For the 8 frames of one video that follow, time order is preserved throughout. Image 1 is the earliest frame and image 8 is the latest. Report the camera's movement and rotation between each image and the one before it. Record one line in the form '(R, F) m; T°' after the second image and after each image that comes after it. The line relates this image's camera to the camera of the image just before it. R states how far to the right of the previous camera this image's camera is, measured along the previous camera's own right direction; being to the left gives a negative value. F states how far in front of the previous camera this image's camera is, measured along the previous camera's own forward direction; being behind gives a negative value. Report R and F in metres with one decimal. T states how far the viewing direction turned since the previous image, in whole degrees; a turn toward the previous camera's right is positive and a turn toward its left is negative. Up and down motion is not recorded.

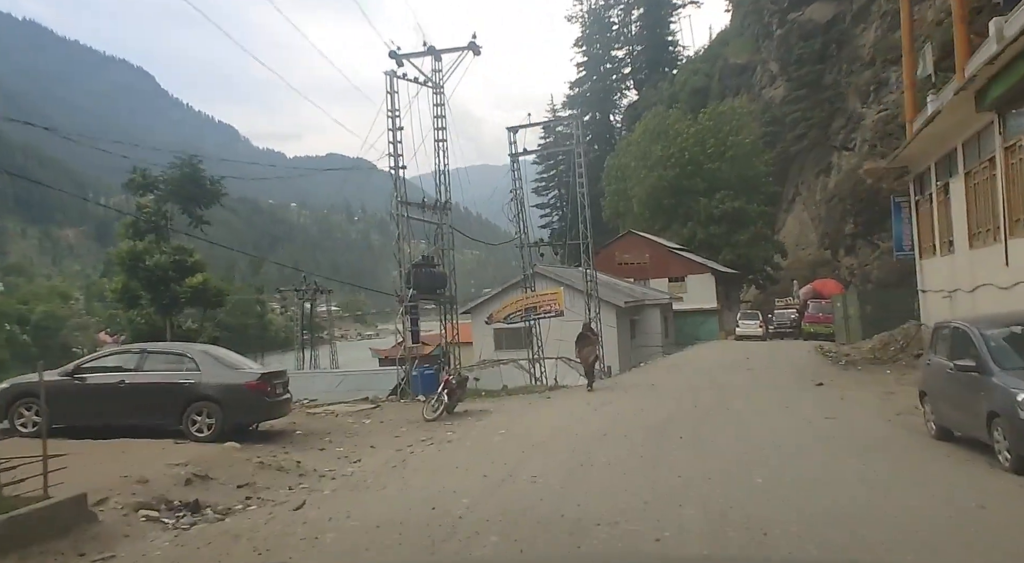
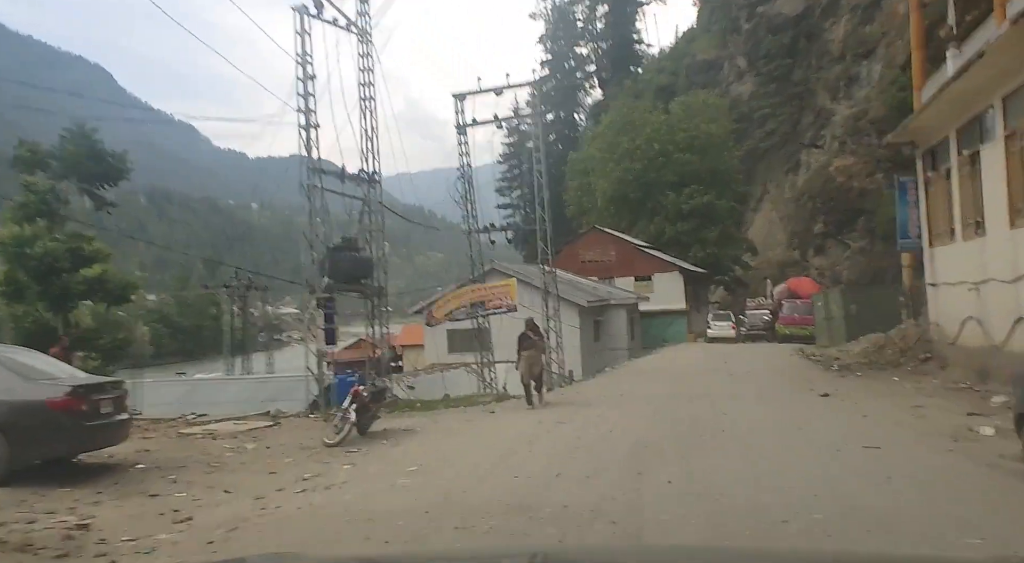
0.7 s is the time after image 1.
(+0.4, +2.6) m; +3°
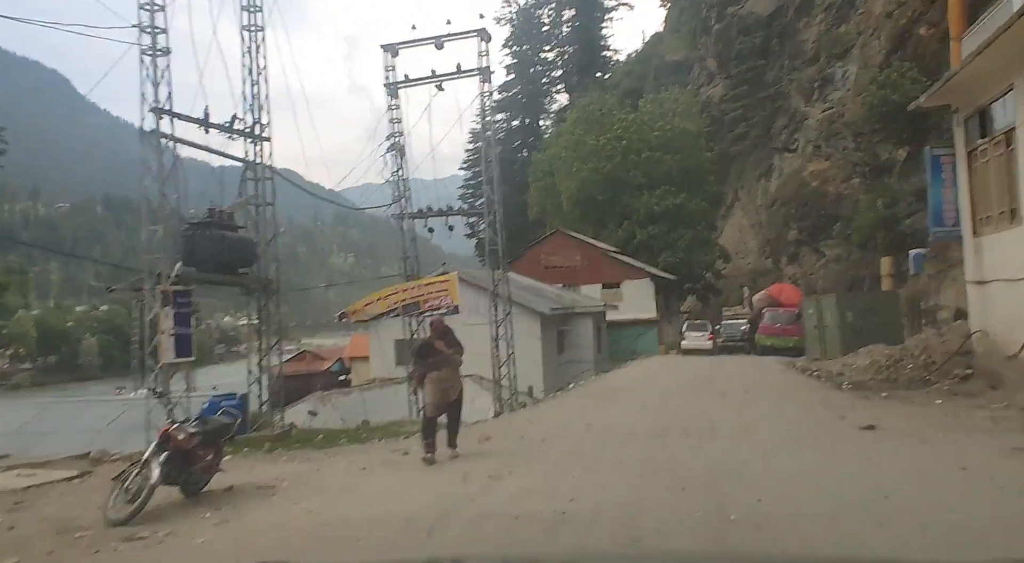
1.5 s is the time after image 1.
(+0.4, +3.1) m; +3°
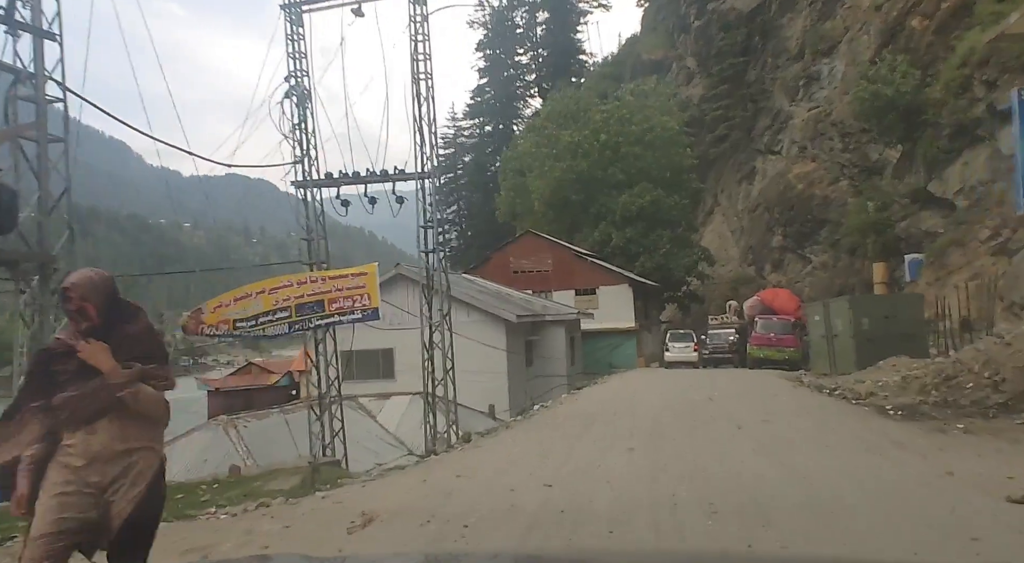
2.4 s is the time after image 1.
(+0.4, +3.3) m; +2°
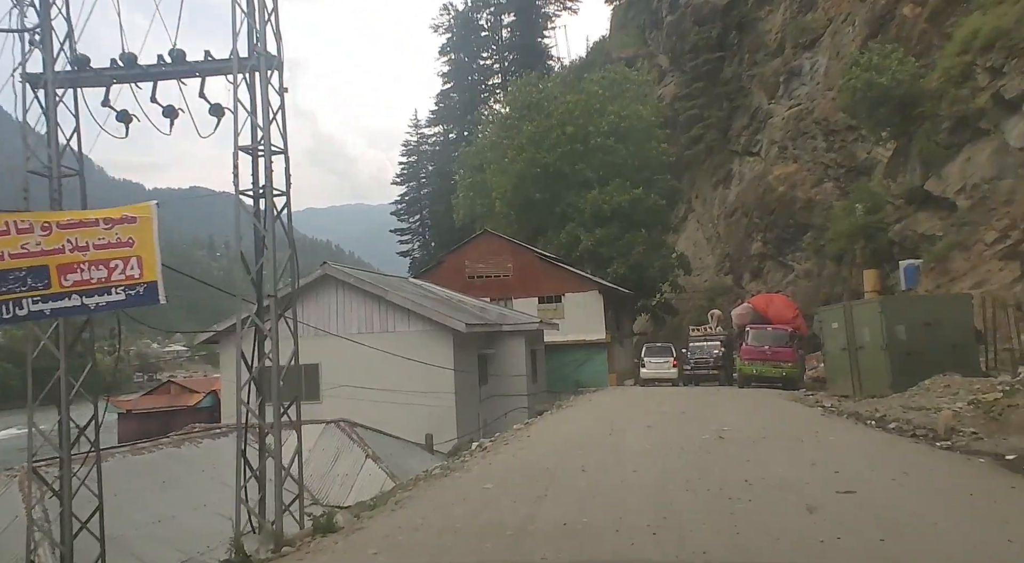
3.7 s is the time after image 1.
(+0.5, +3.9) m; +2°
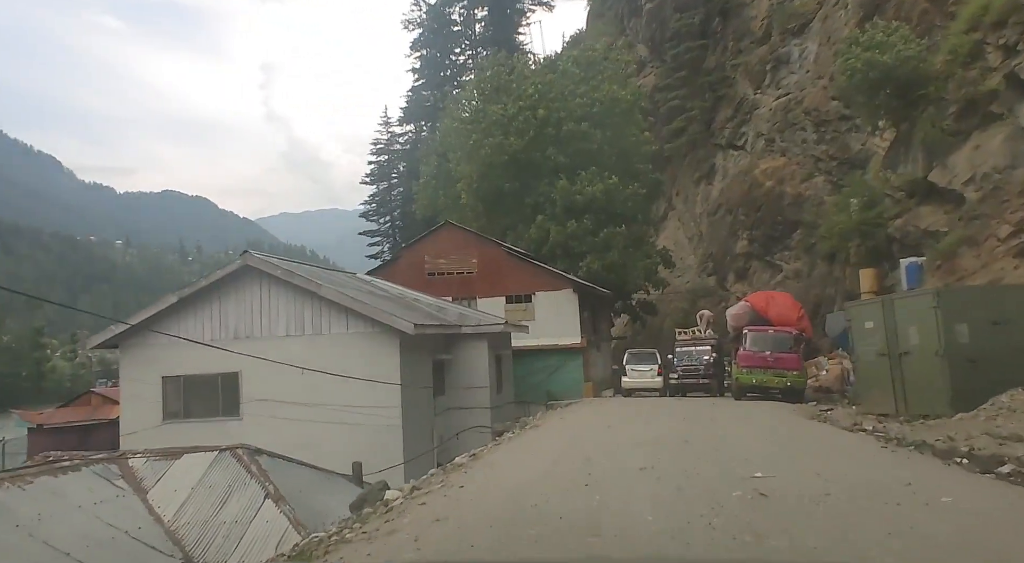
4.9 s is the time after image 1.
(+0.4, +3.2) m; +2°
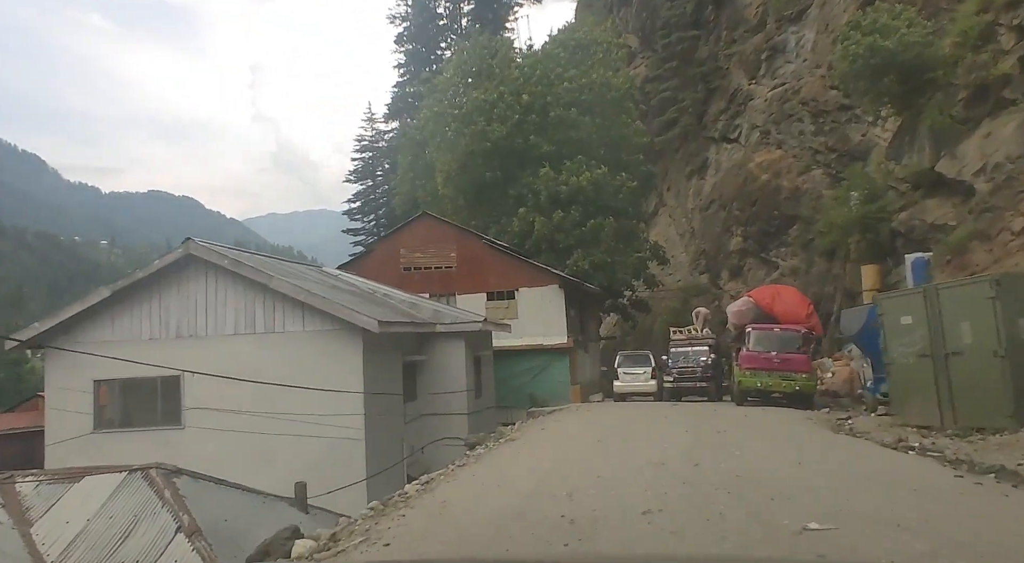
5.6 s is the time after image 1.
(+0.2, +1.9) m; +1°
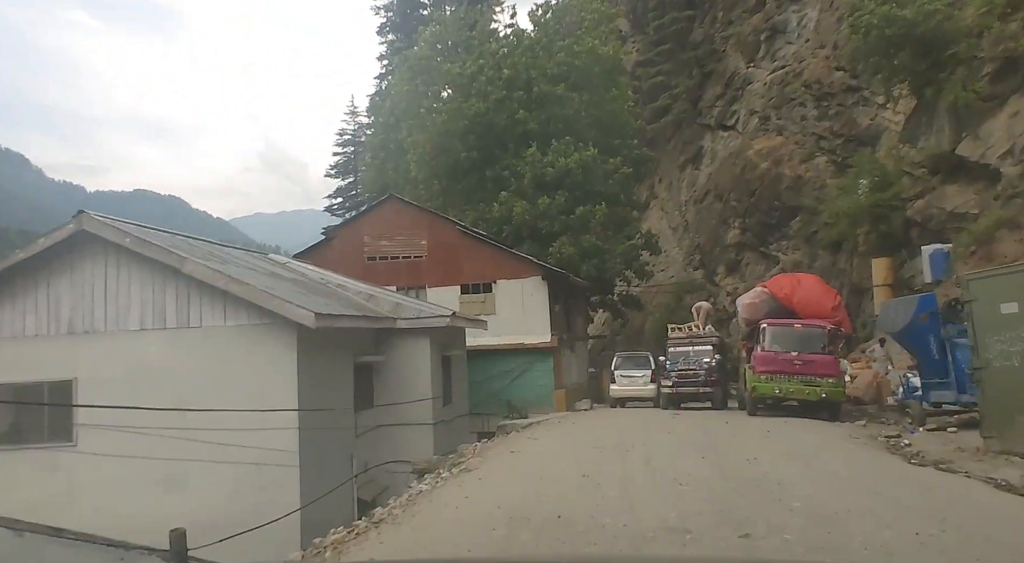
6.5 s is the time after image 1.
(+0.3, +2.7) m; +1°
